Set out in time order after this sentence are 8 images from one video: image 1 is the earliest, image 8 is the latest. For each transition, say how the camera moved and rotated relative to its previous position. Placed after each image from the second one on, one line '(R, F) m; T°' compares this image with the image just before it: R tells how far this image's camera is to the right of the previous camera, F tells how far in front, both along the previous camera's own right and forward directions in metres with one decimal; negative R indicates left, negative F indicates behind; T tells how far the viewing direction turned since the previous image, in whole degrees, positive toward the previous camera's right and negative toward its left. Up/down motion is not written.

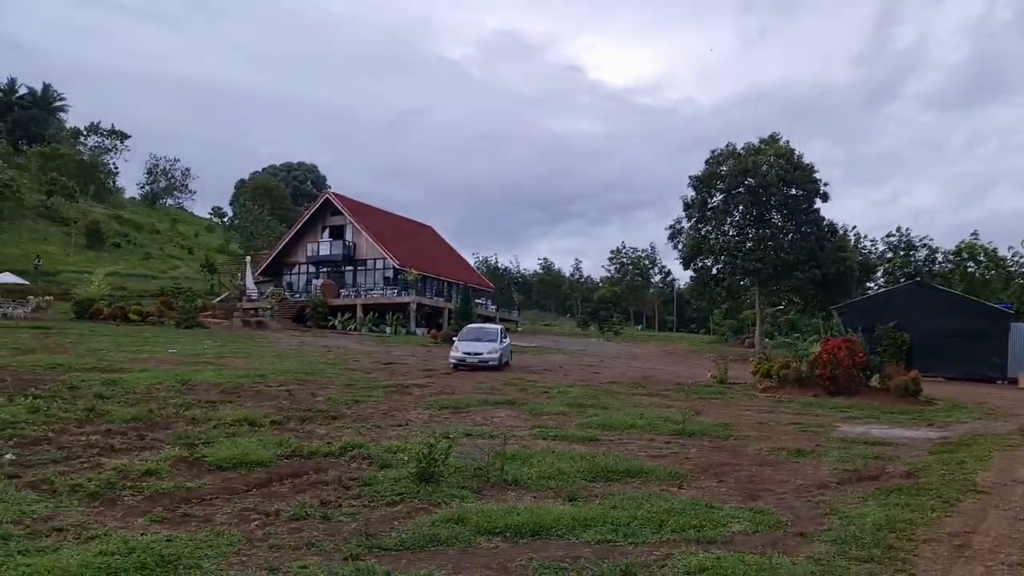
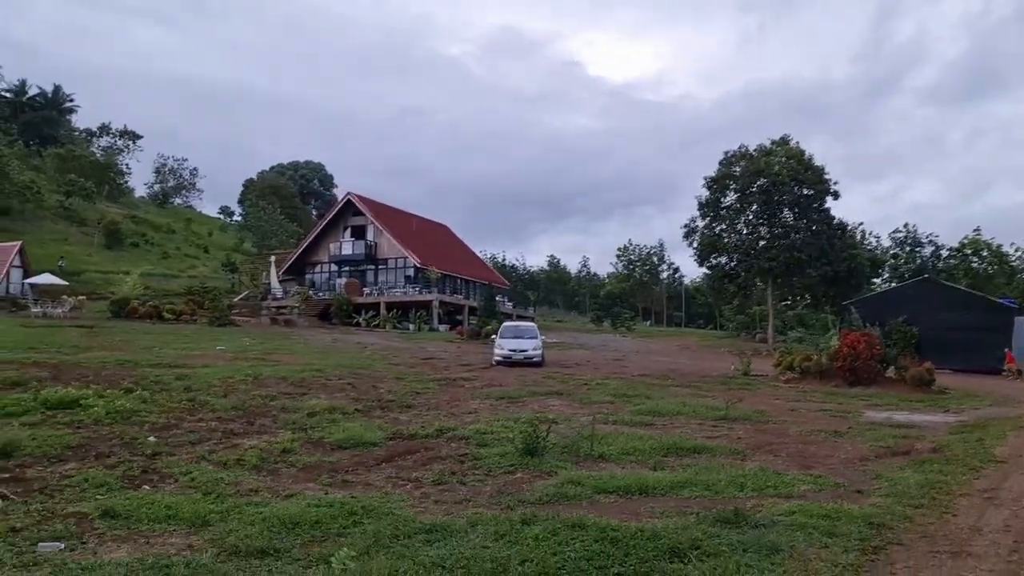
(-0.9, -1.3) m; 0°
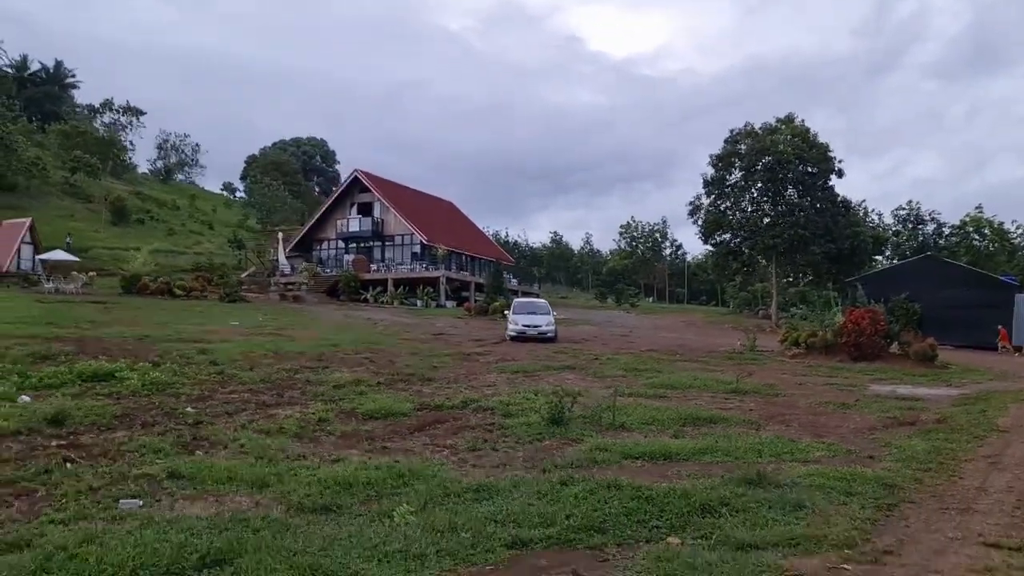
(-0.3, -0.4) m; 0°
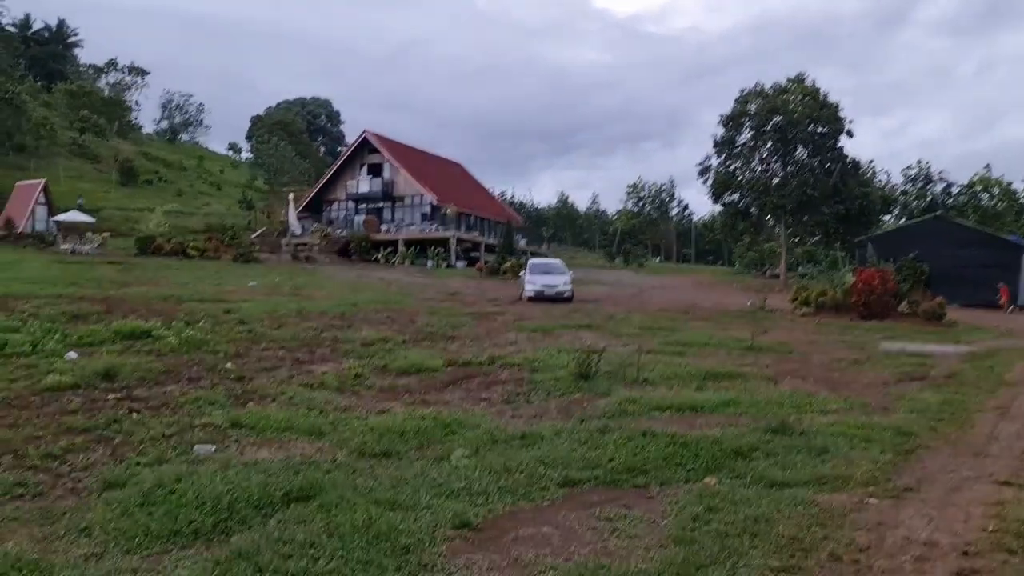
(-0.3, -0.4) m; 0°
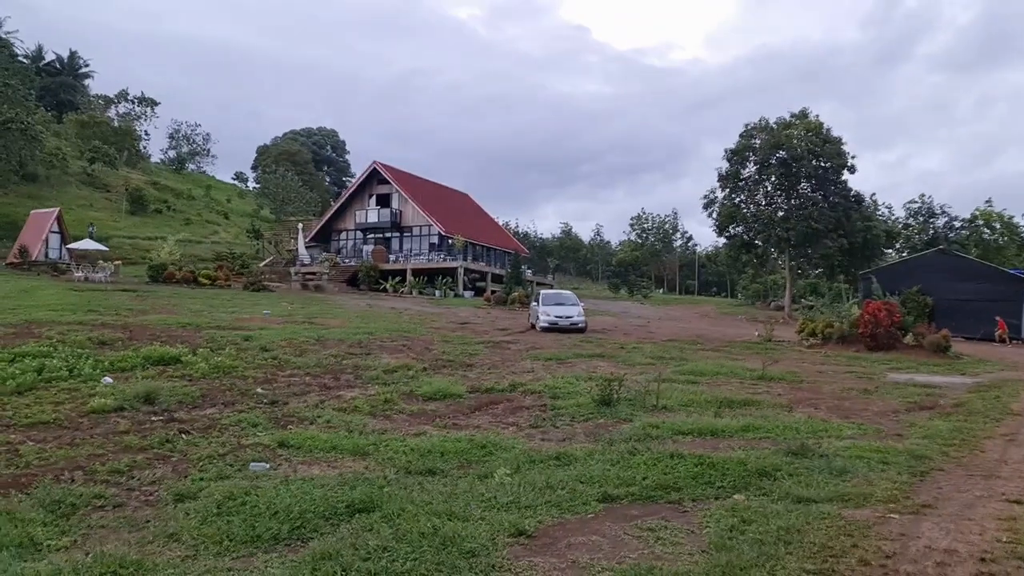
(-0.3, -0.4) m; 0°
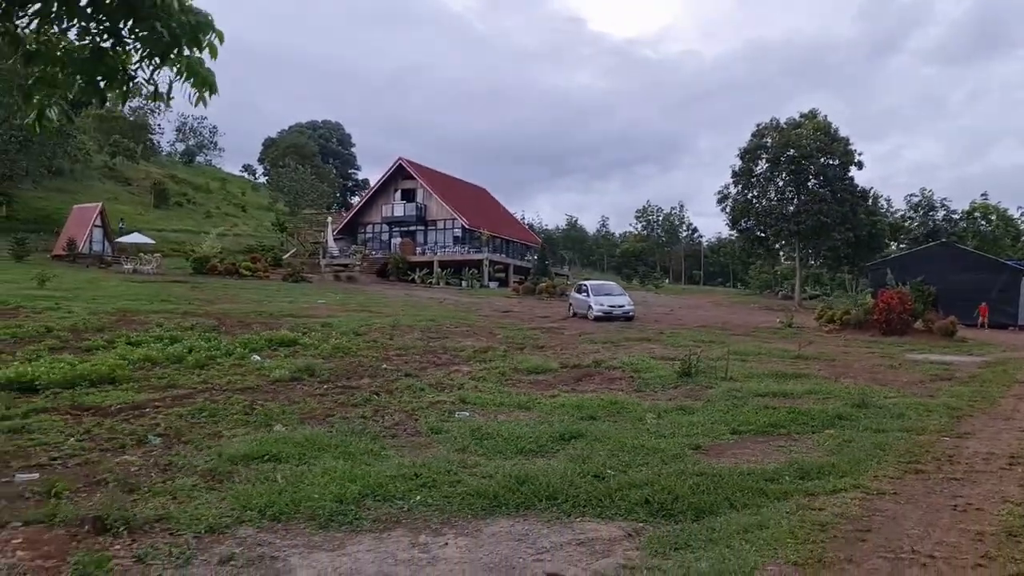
(-1.4, -2.1) m; 0°
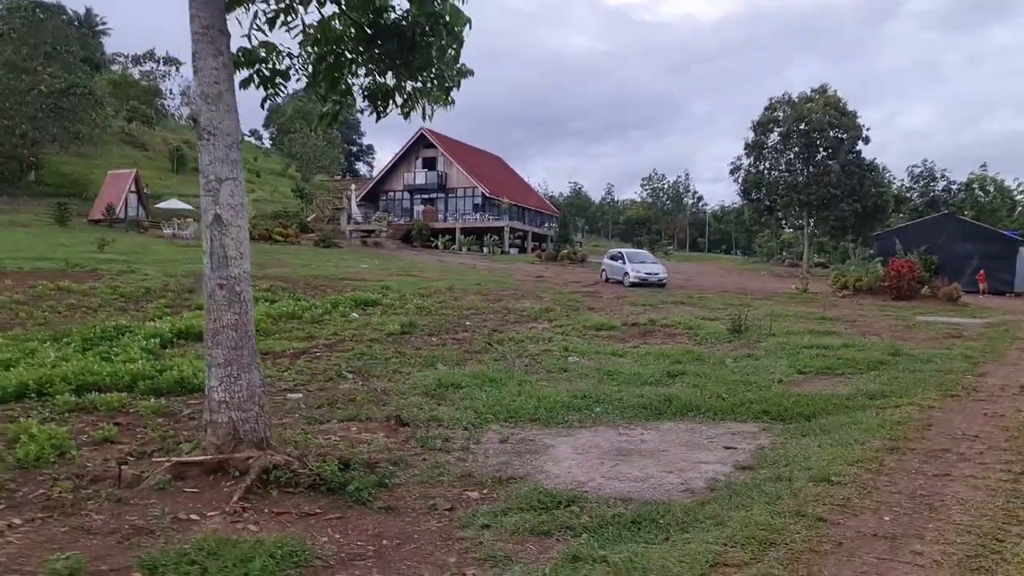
(-1.3, -1.9) m; 0°
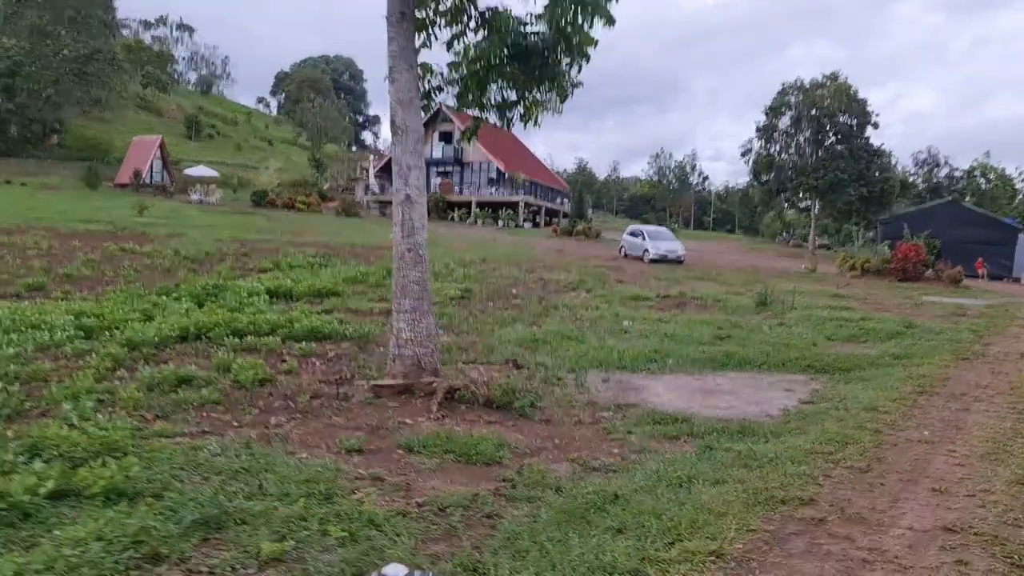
(-0.9, -1.4) m; 0°
